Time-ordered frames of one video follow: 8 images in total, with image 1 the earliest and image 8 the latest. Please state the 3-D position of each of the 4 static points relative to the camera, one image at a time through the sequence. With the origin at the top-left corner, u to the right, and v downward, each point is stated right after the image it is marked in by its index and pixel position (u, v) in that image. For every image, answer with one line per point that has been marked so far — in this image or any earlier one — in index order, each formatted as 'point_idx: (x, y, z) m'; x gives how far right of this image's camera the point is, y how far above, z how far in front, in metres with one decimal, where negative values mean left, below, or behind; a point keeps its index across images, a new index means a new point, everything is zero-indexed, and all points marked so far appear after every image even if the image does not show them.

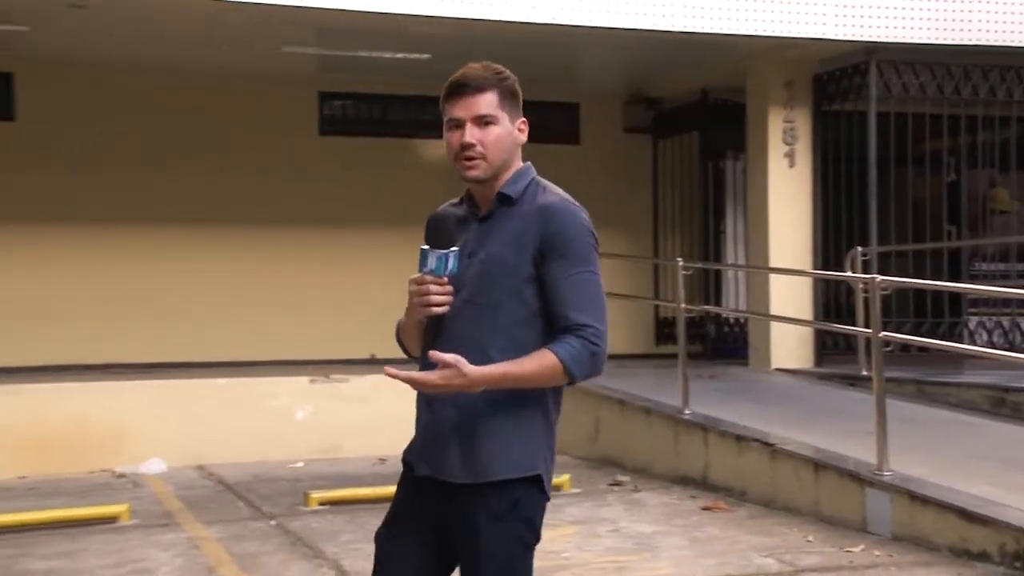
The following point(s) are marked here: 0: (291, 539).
0: (-1.3, -1.5, +5.8) m
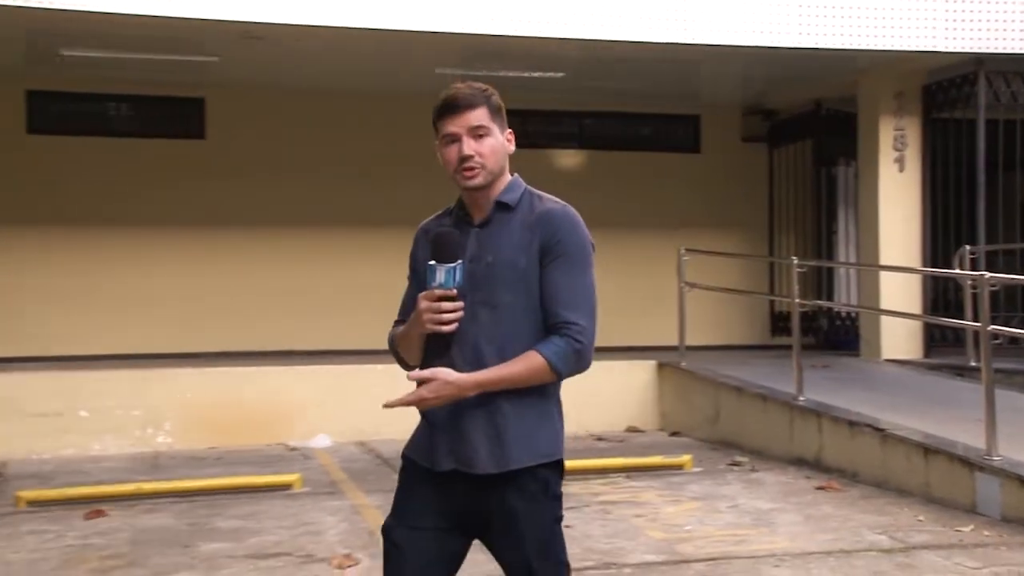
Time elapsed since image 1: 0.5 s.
0: (-0.5, -1.5, +6.5) m
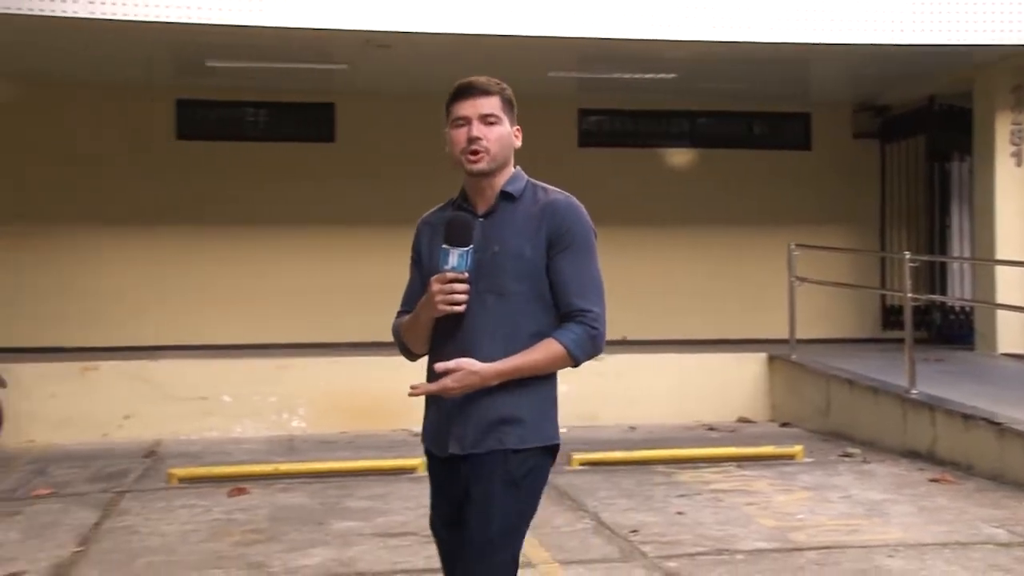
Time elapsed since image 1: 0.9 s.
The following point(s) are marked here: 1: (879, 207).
0: (+0.3, -1.5, +6.8) m
1: (+3.9, +0.9, +10.2) m
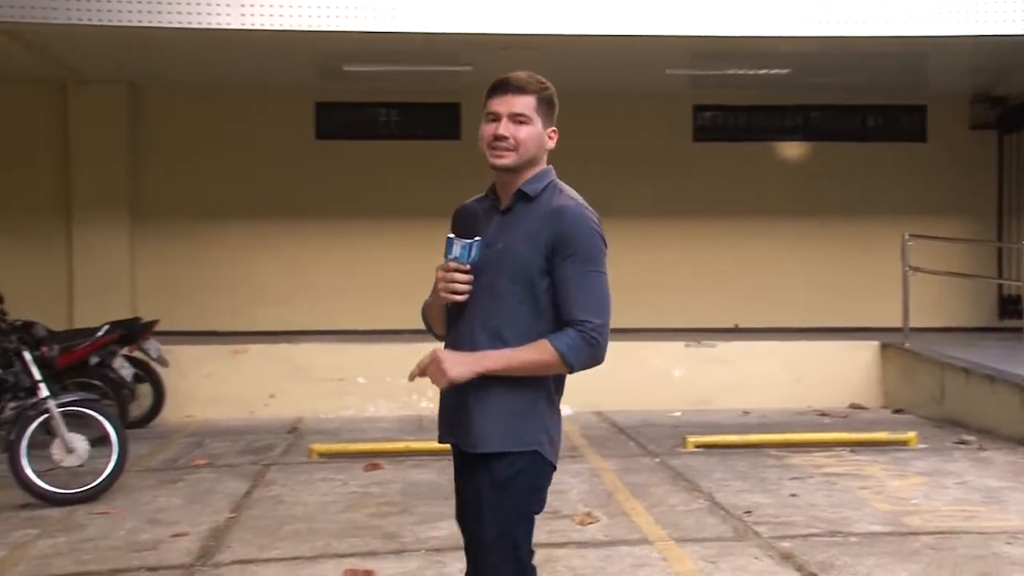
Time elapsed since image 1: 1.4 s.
0: (+1.2, -1.4, +7.1) m
1: (+5.1, +1.0, +10.1) m
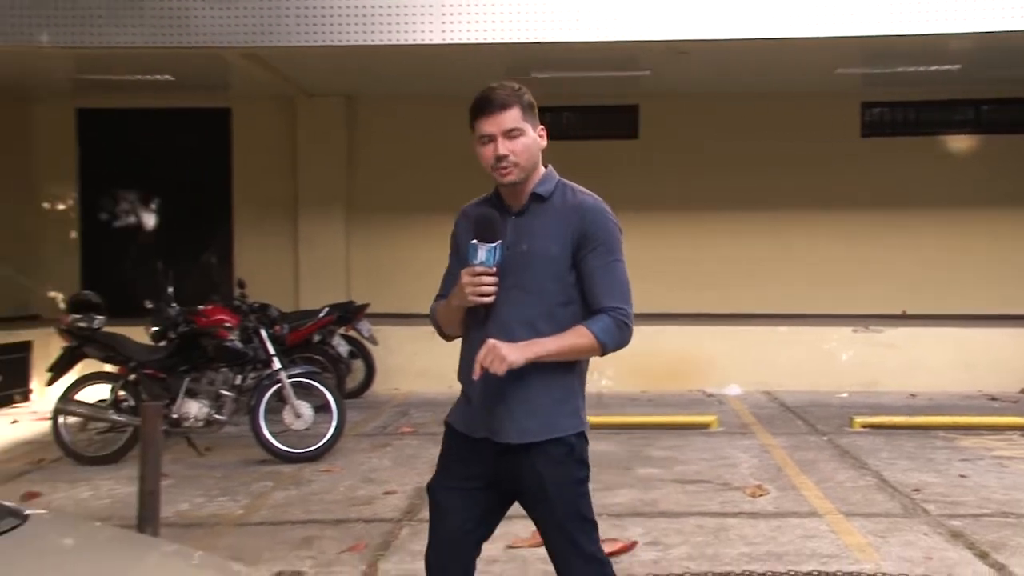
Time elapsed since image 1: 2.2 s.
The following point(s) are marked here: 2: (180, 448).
0: (+2.6, -1.3, +7.4) m
1: (+6.9, +1.0, +9.9) m
2: (-2.7, -1.3, +7.9) m
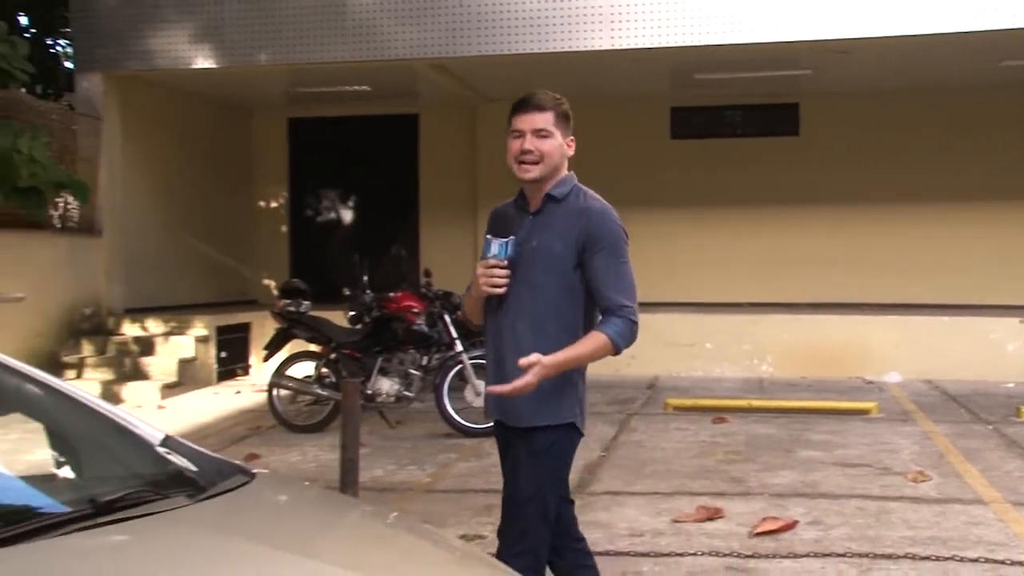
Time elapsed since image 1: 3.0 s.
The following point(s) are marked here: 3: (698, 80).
0: (+3.9, -1.2, +7.5) m
1: (+8.5, +1.1, +9.3) m
2: (-1.3, -1.2, +8.7) m
3: (+1.8, +2.0, +9.3) m
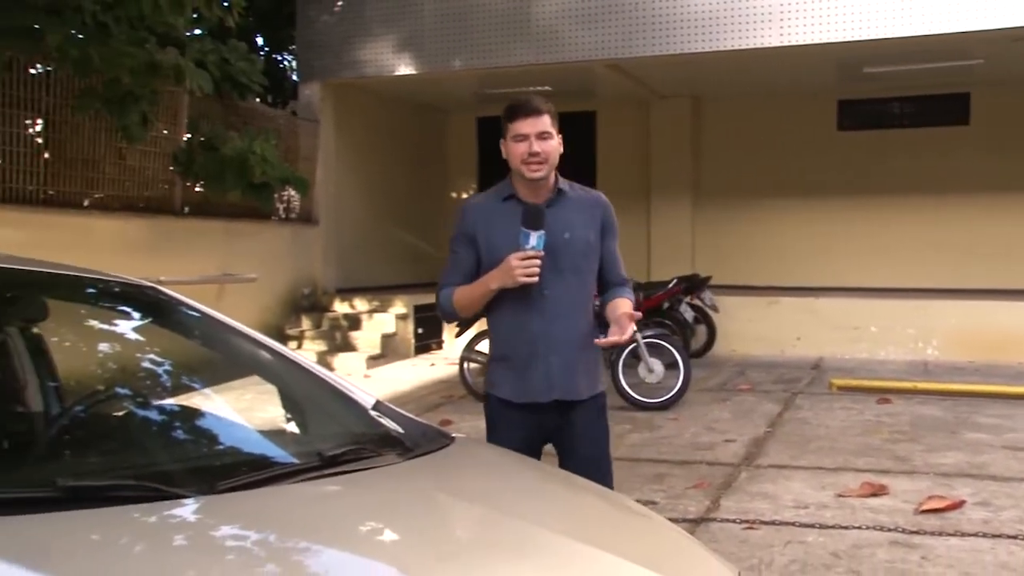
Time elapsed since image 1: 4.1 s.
0: (+5.3, -1.1, +7.4) m
1: (+10.2, +1.2, +8.4) m
2: (+0.4, -1.1, +9.5) m
3: (+3.5, +2.2, +9.5) m
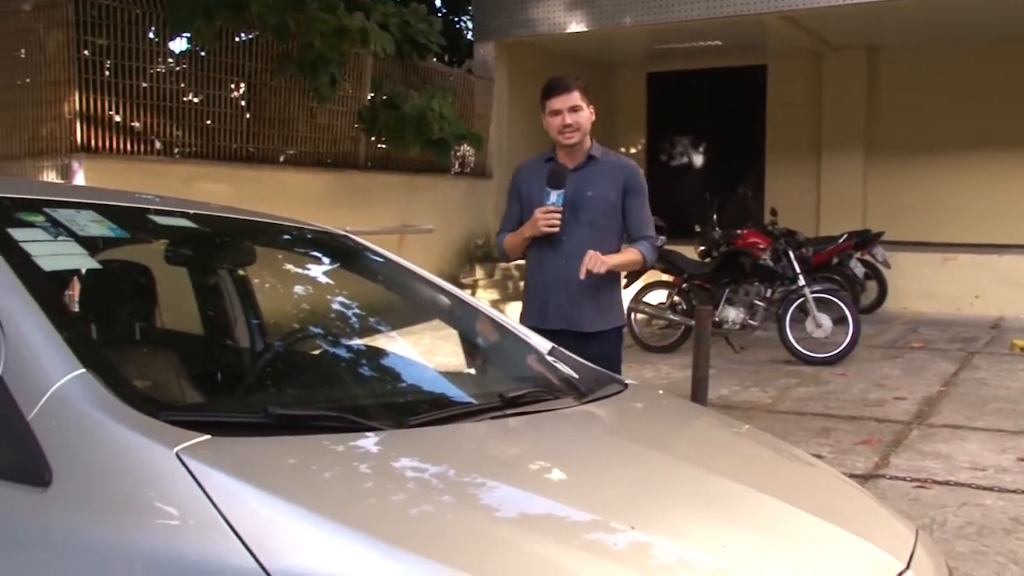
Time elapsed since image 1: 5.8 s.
0: (+6.6, -0.8, +6.8) m
1: (+11.5, +1.4, +6.8) m
2: (+2.1, -0.6, +9.6) m
3: (+5.2, +2.6, +9.0) m
